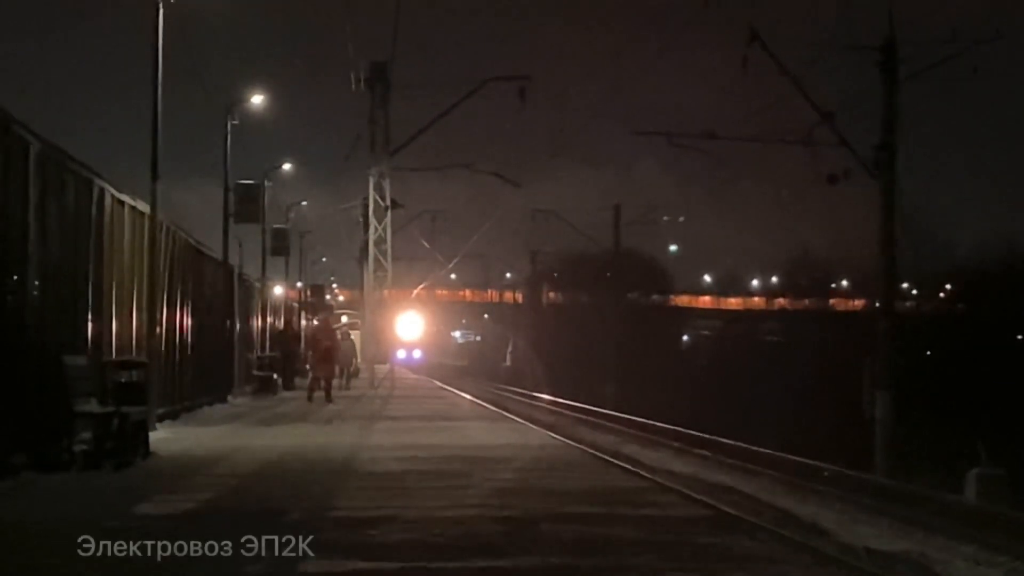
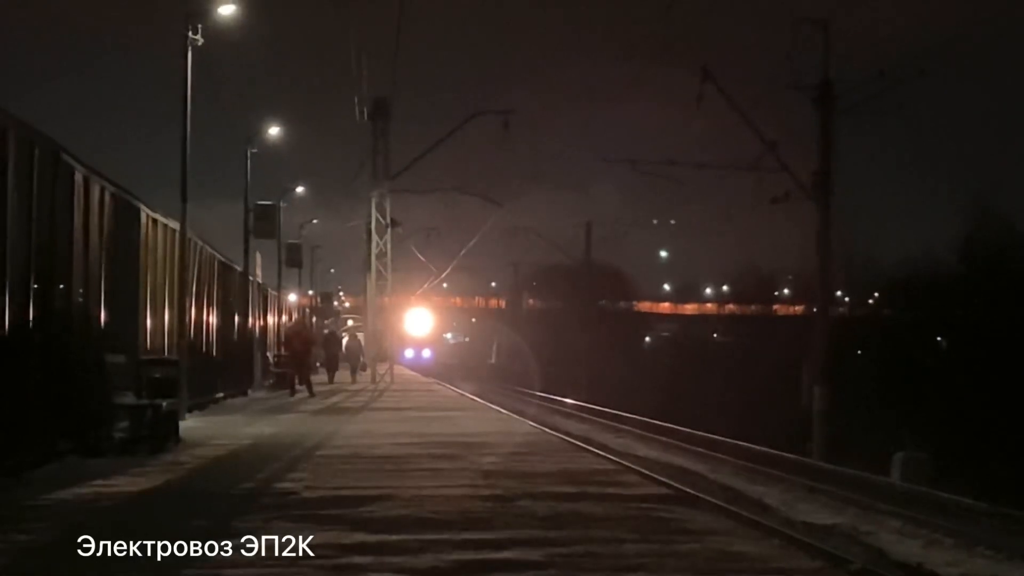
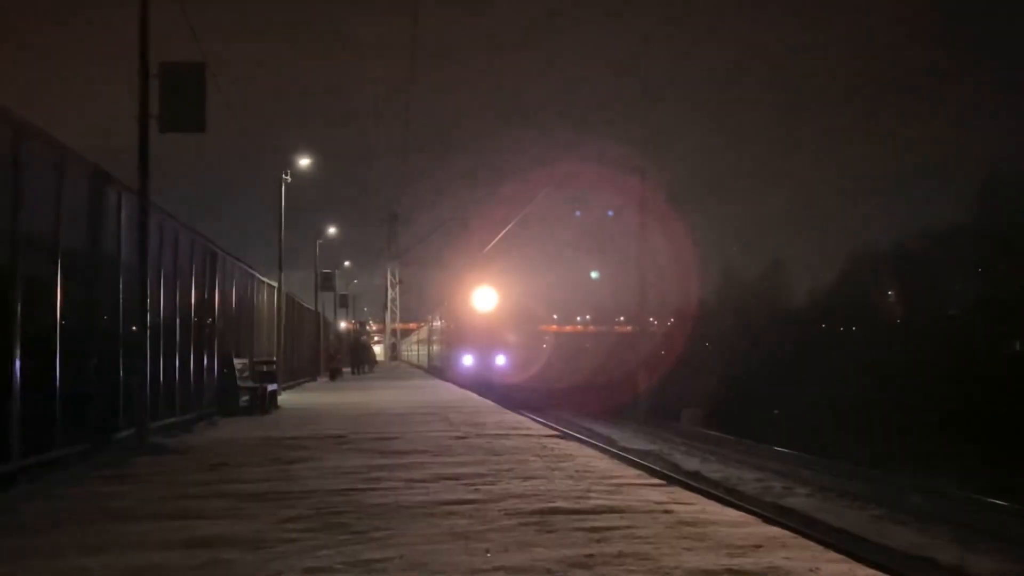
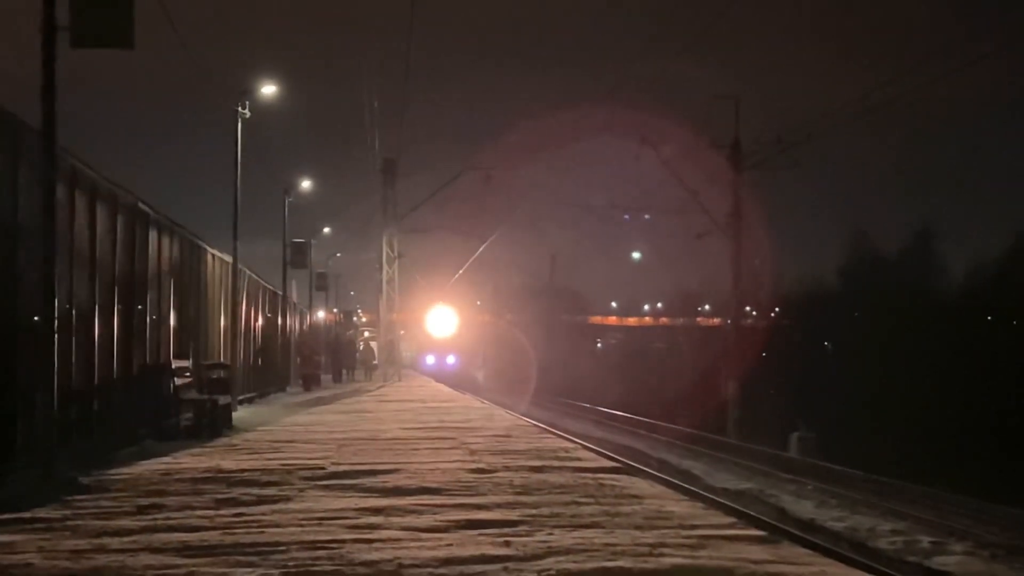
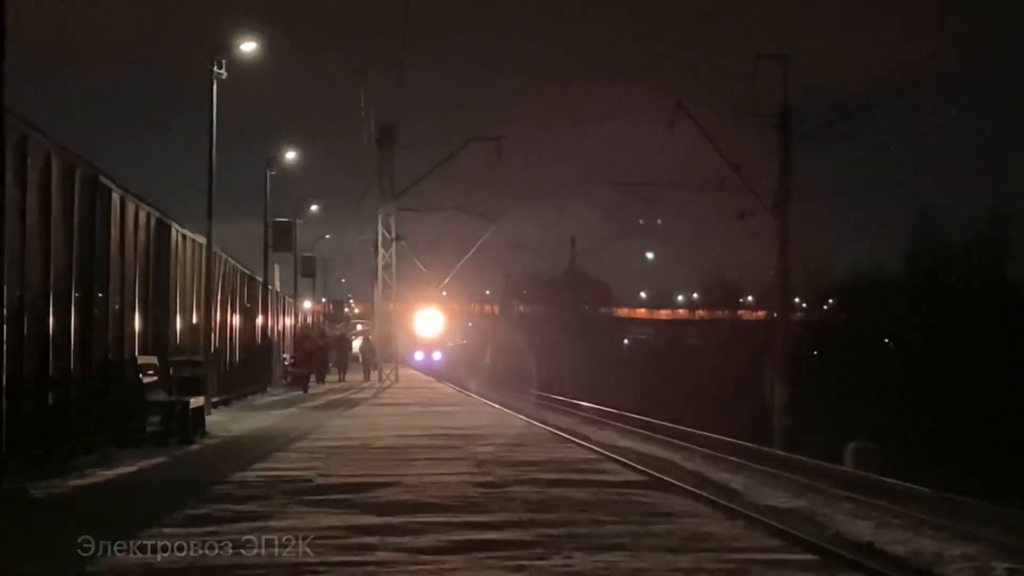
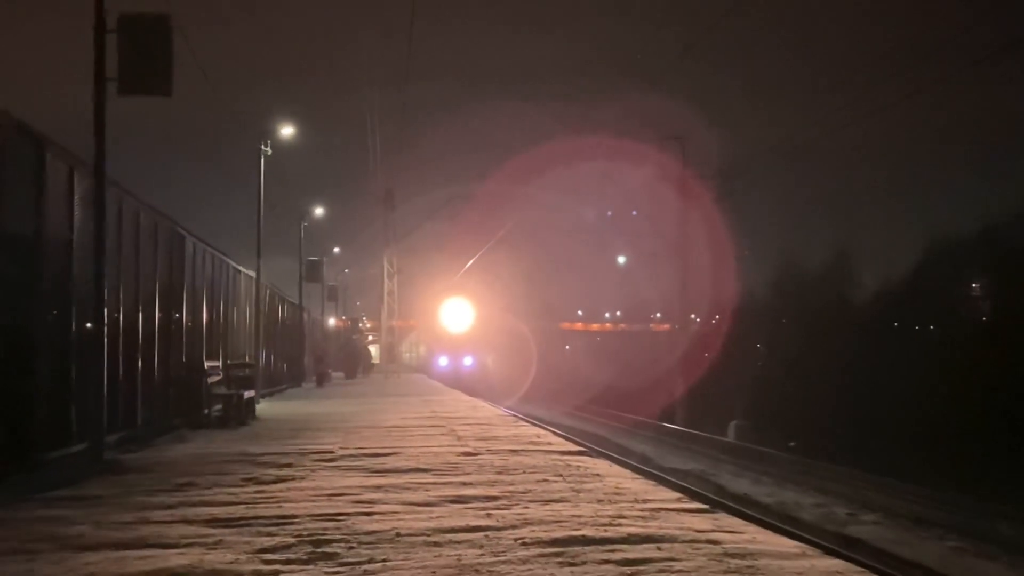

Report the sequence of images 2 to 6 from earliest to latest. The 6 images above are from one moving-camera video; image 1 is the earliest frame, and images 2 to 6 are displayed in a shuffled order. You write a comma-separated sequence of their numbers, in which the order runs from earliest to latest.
2, 5, 4, 6, 3
